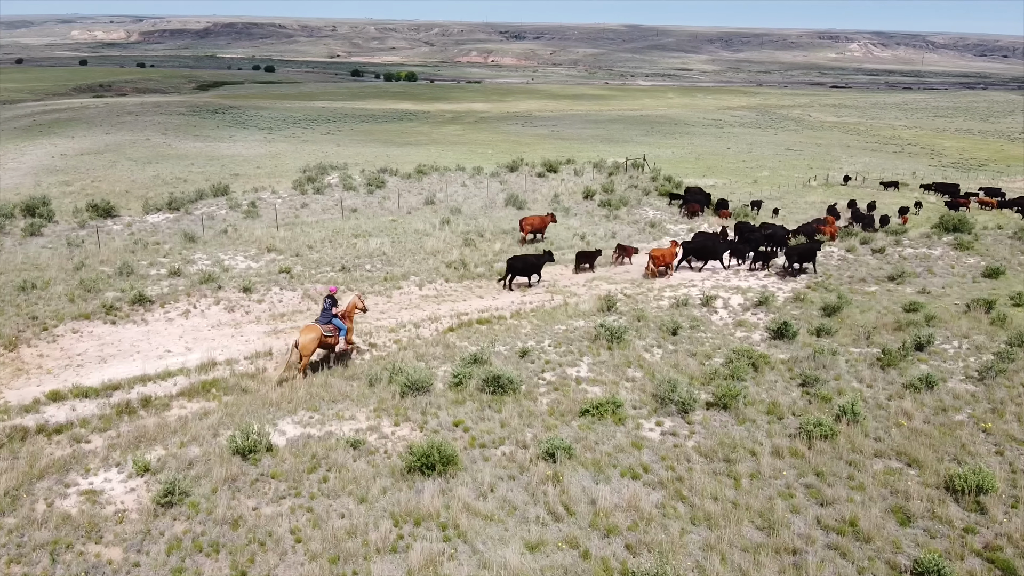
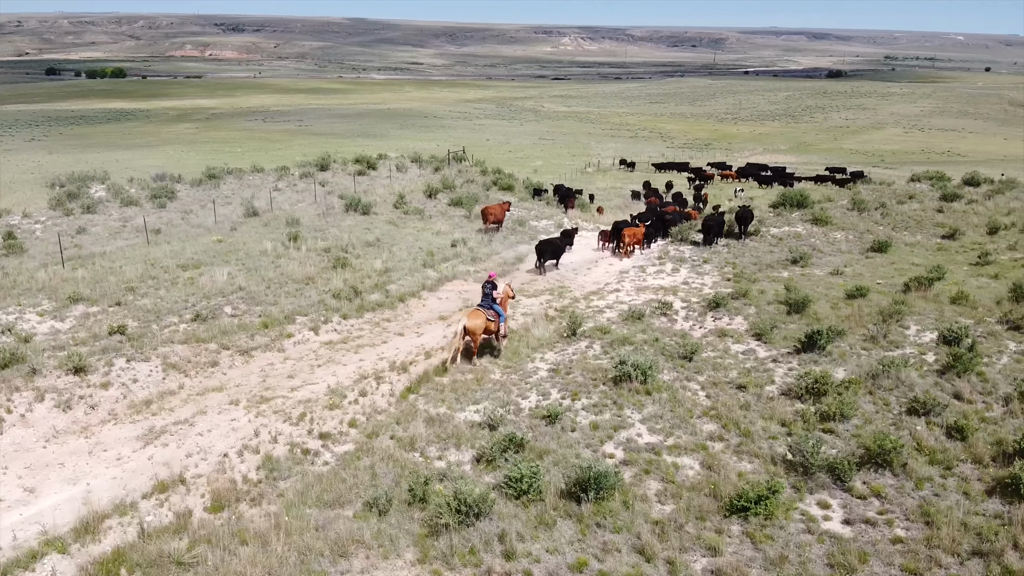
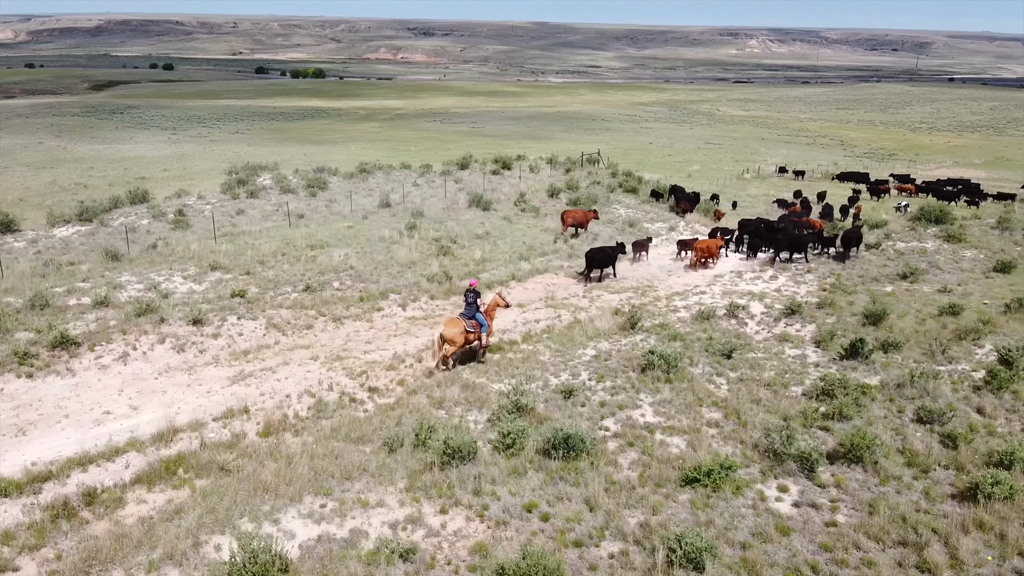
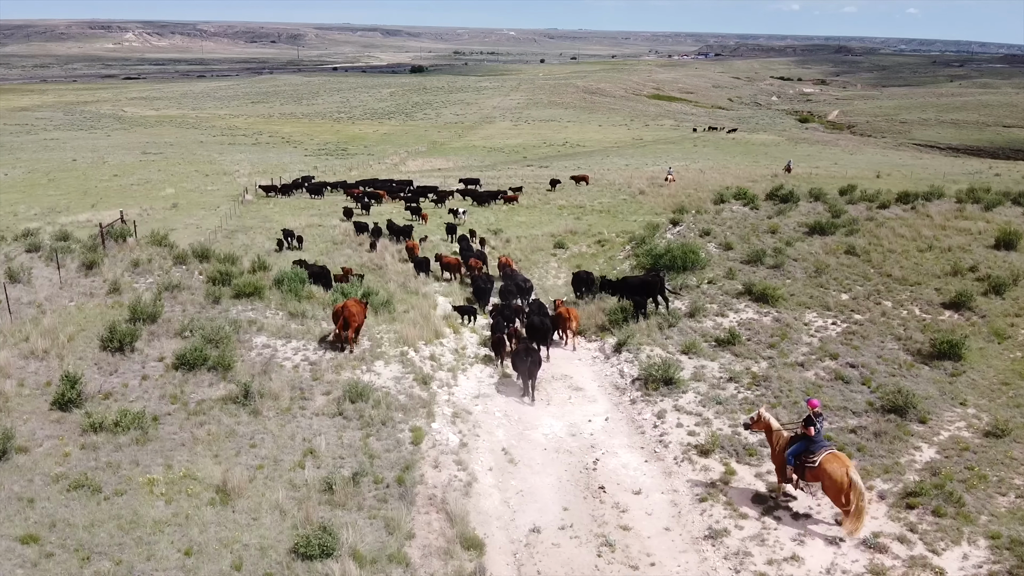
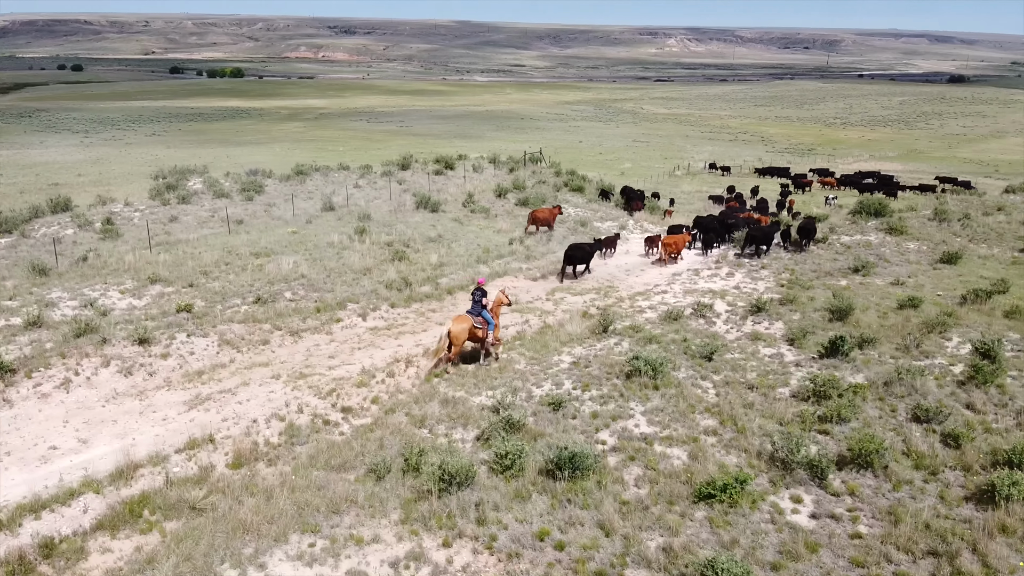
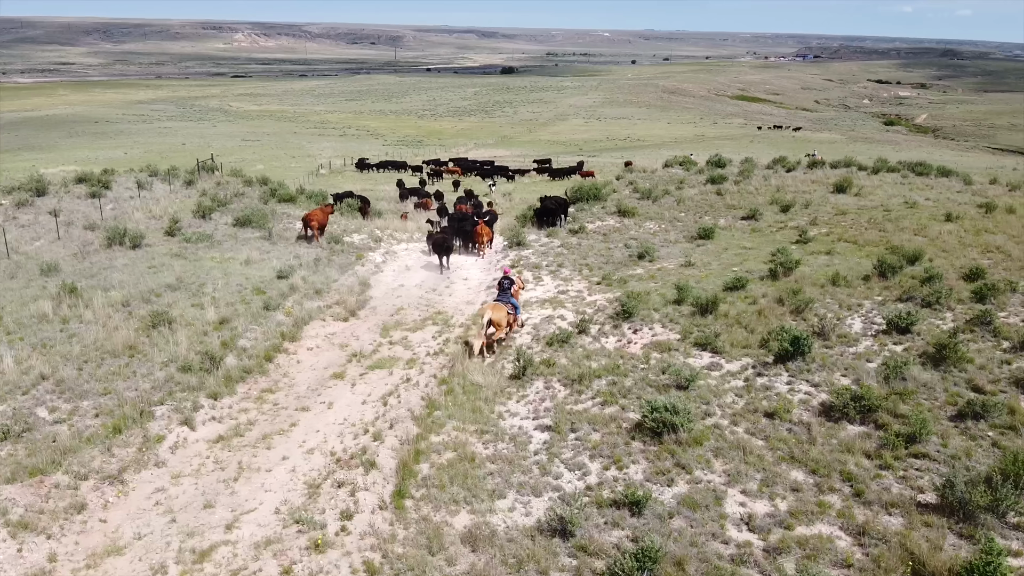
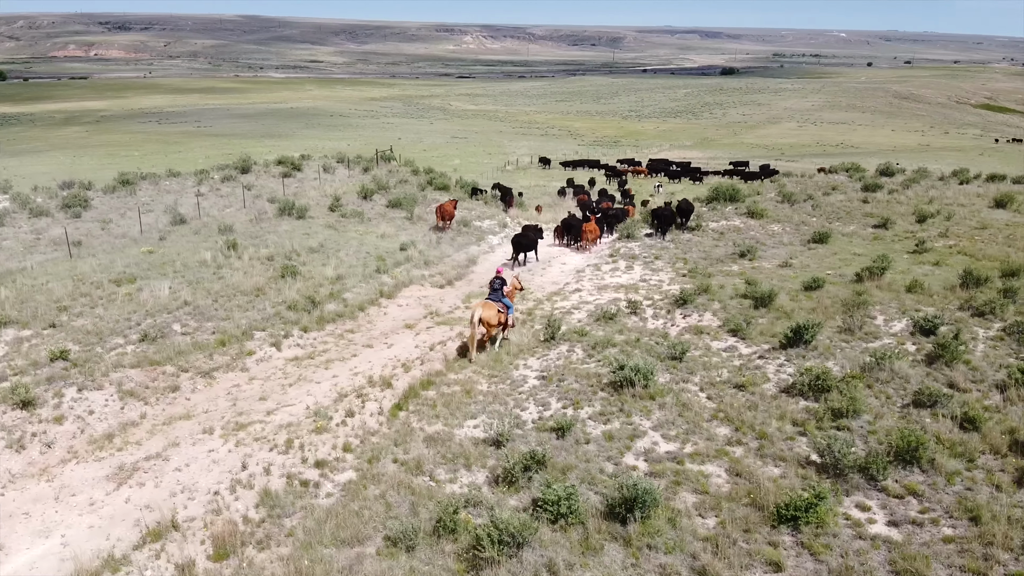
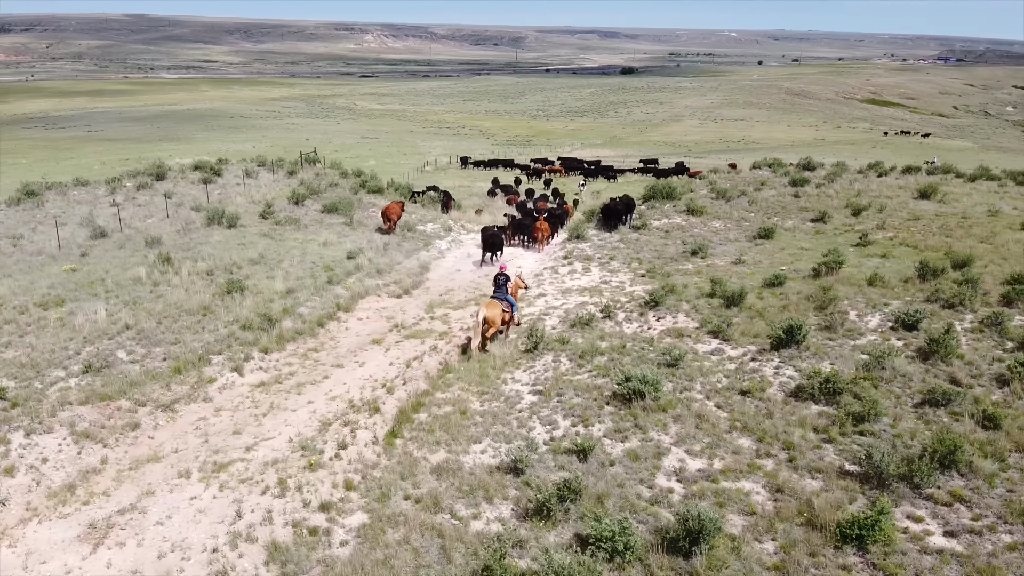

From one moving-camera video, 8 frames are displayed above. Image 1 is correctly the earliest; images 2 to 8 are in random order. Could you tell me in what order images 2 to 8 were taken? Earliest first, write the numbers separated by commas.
3, 5, 2, 7, 8, 6, 4
